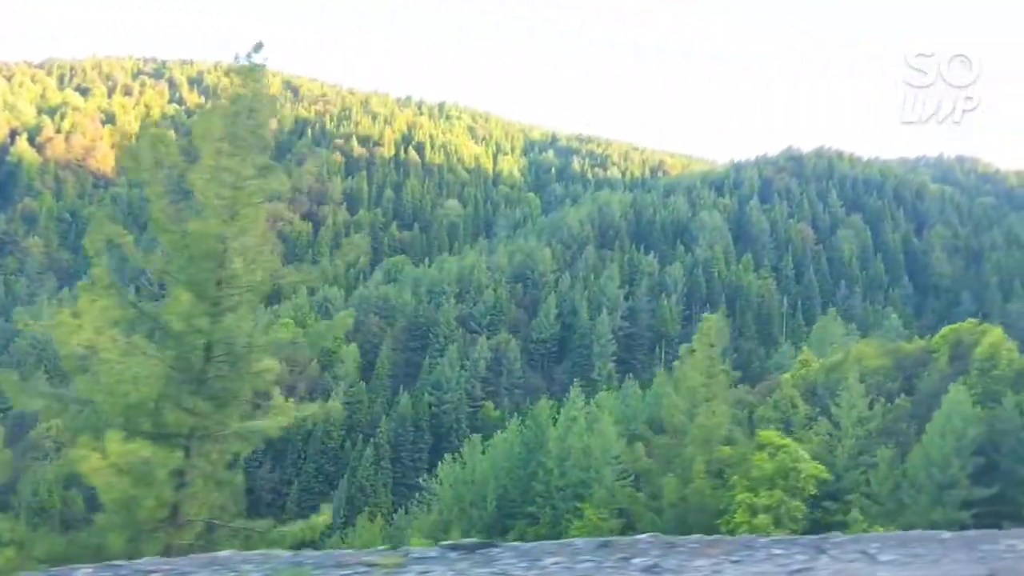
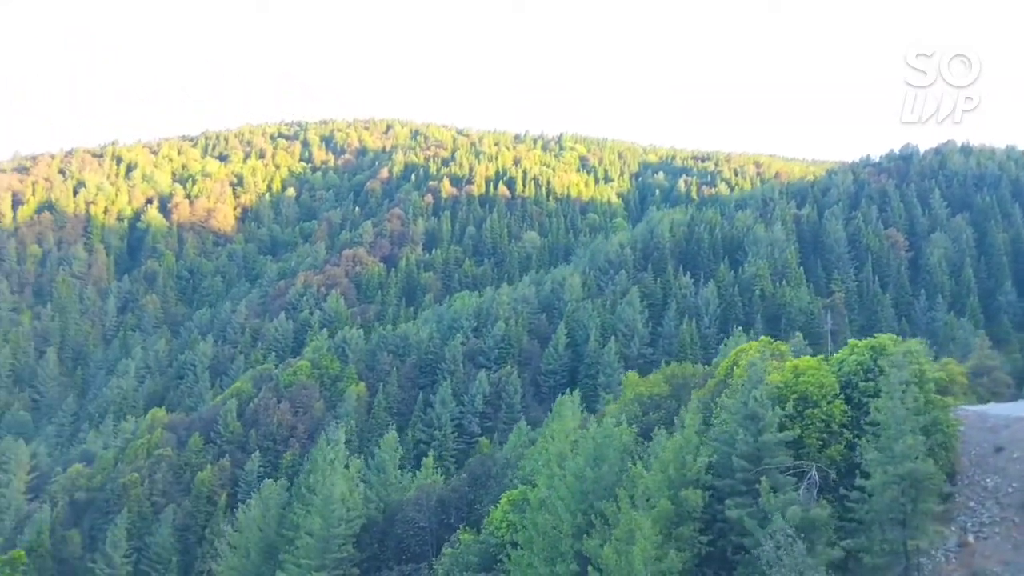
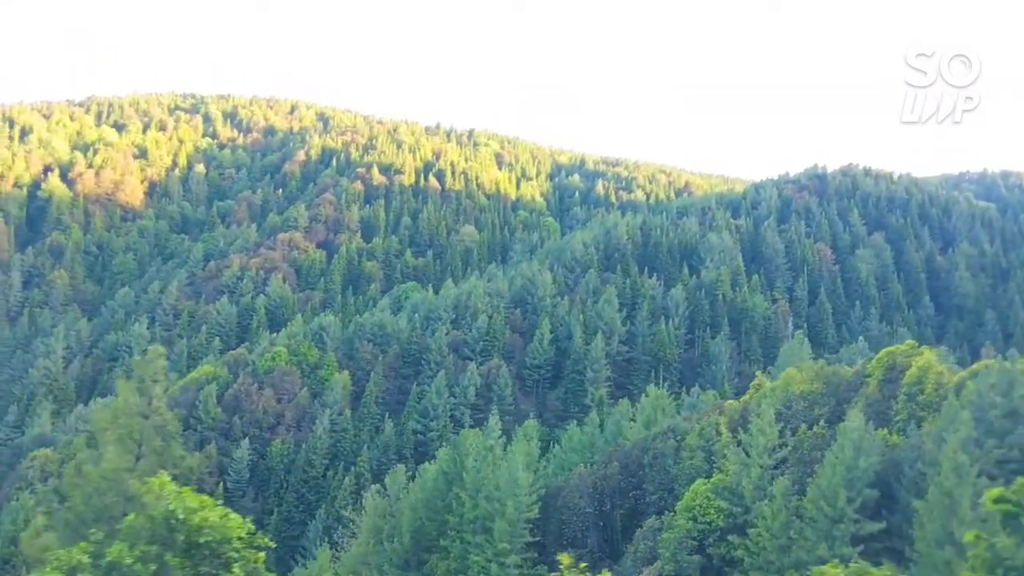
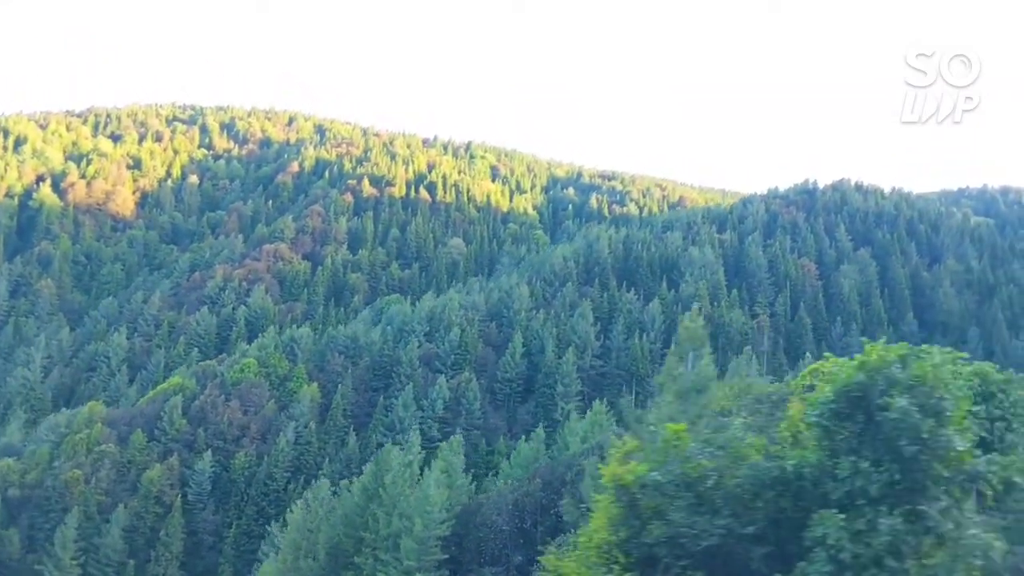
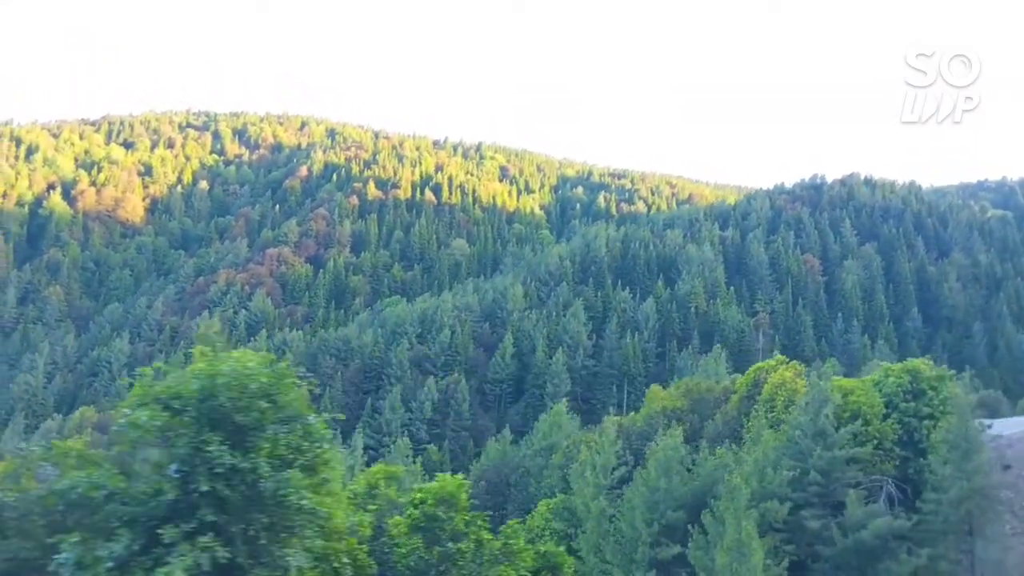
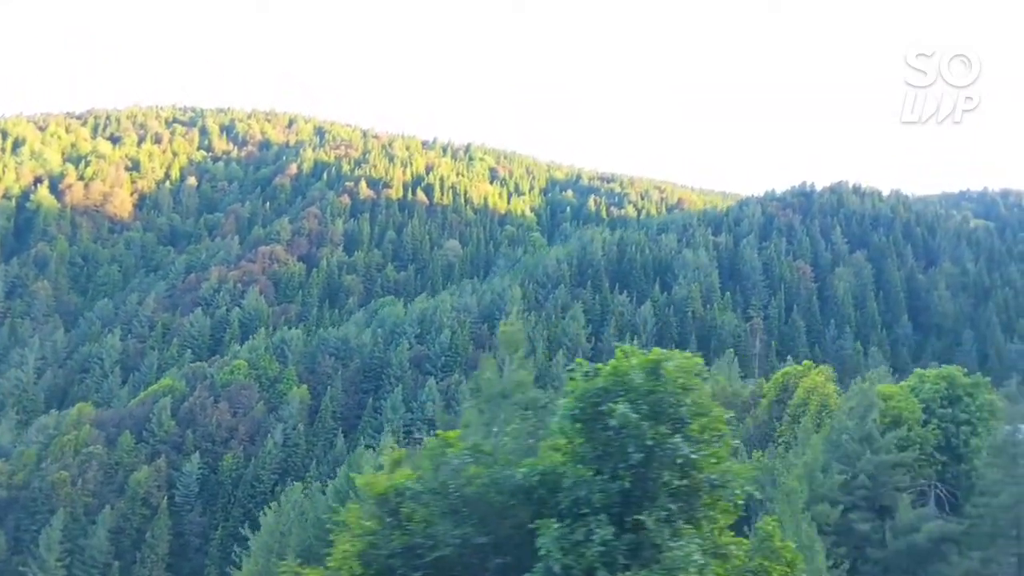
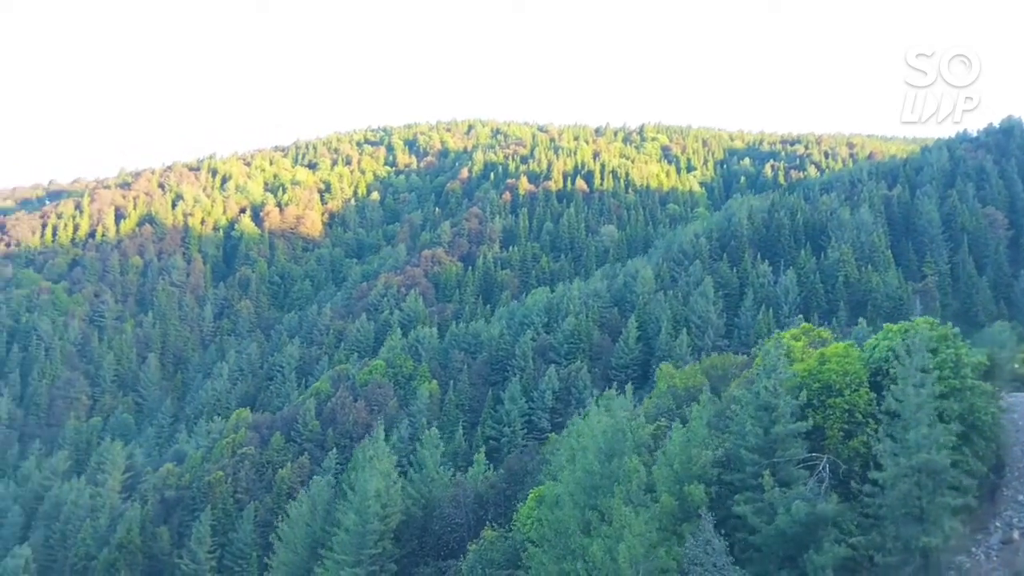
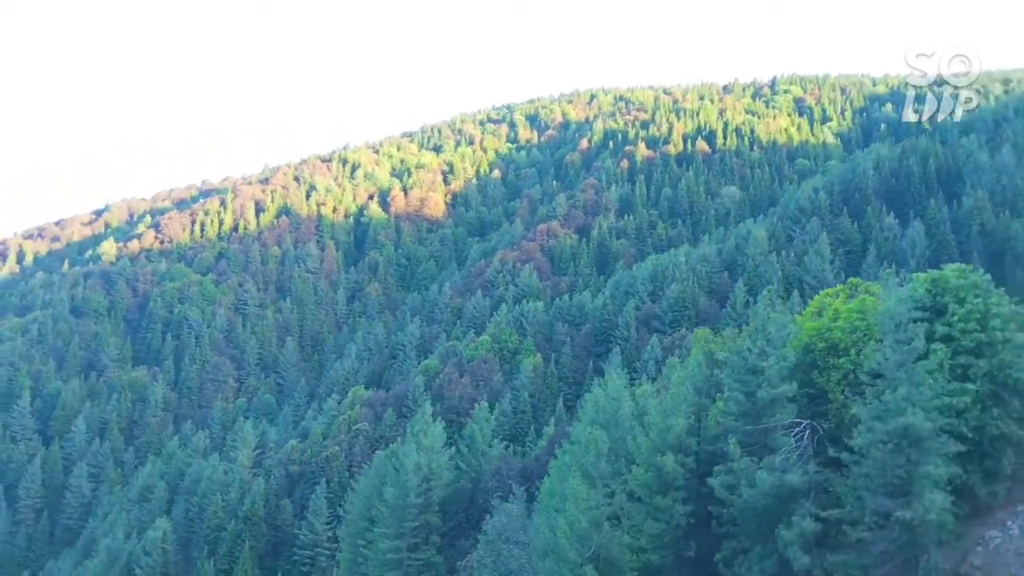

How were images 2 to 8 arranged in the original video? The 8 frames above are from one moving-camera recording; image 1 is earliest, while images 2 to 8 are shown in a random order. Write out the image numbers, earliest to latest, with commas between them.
3, 4, 6, 5, 2, 7, 8
